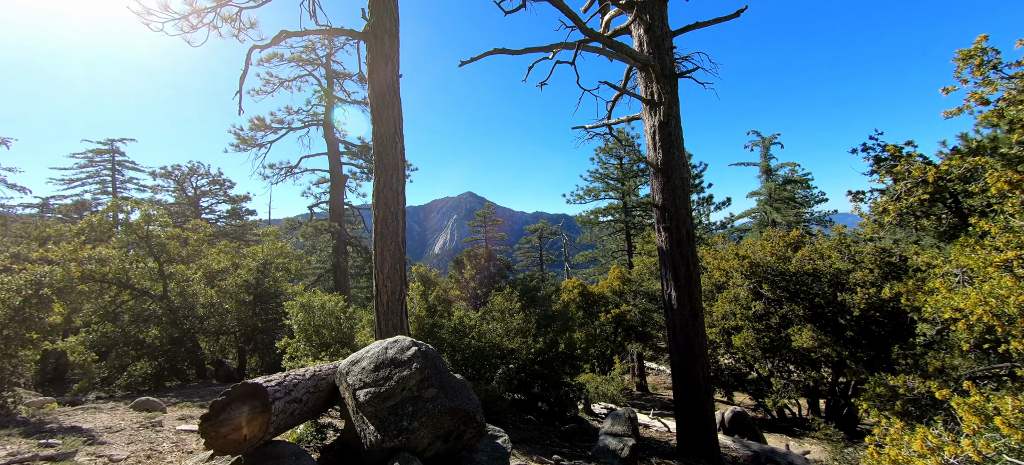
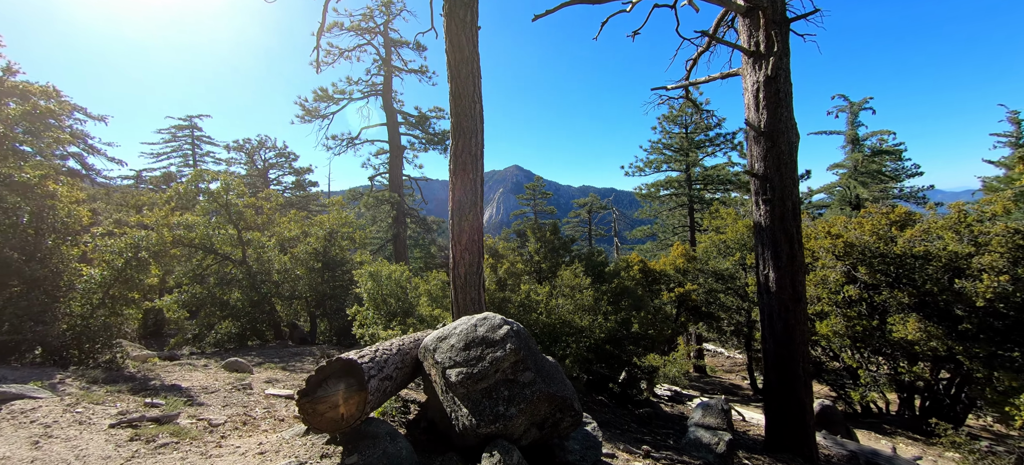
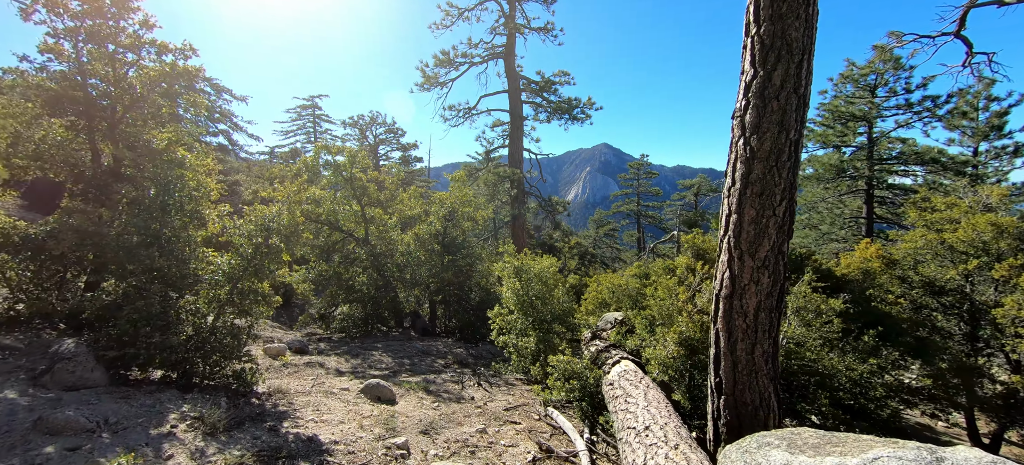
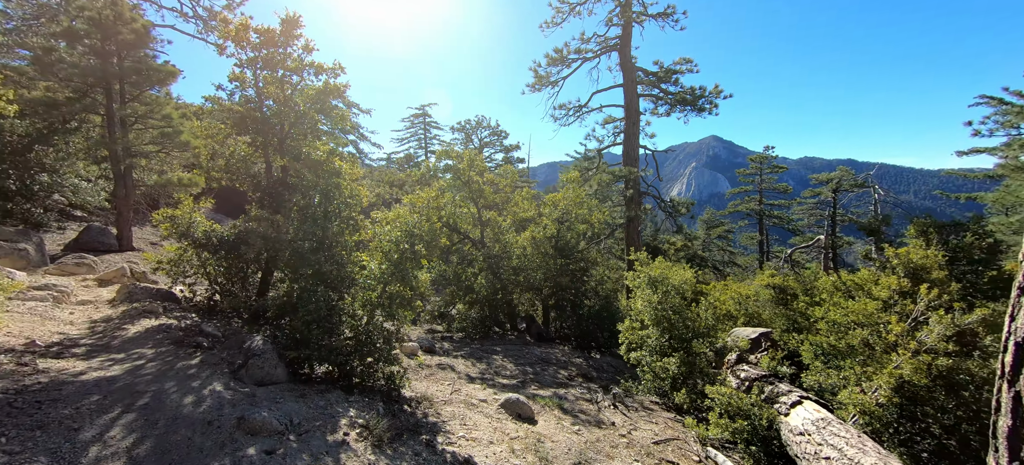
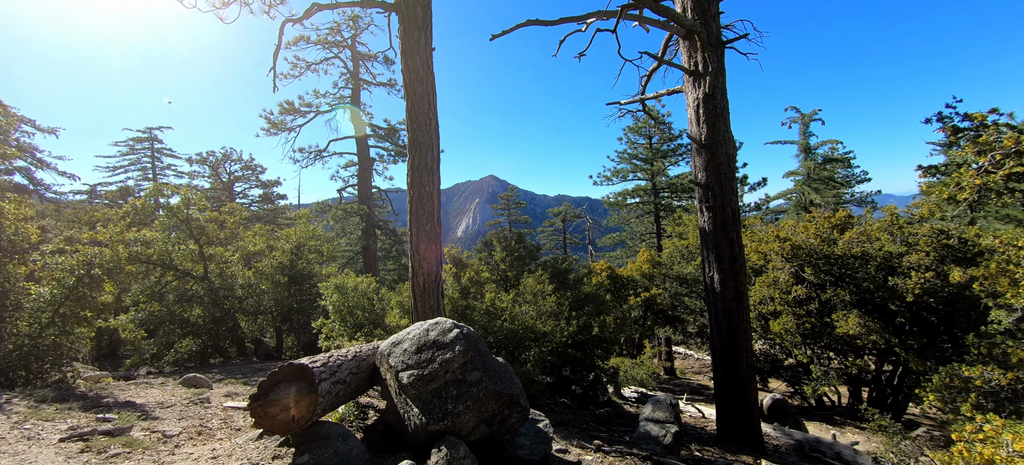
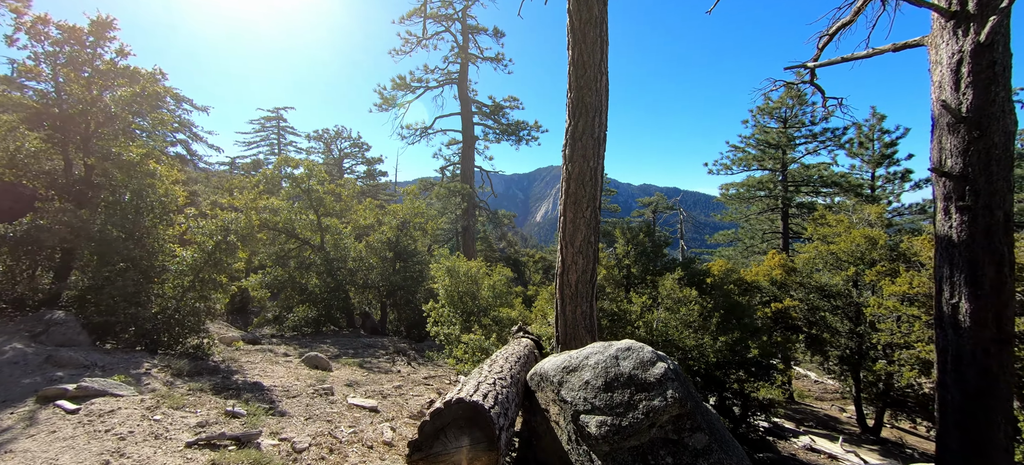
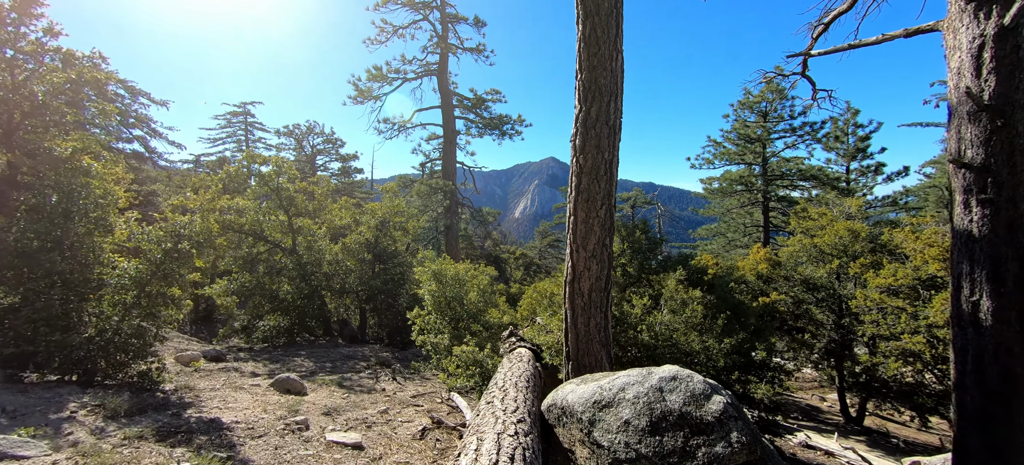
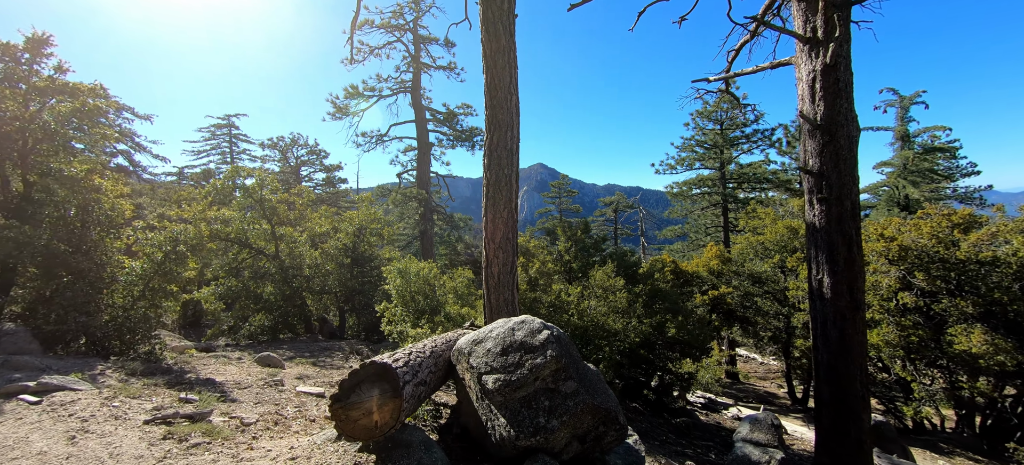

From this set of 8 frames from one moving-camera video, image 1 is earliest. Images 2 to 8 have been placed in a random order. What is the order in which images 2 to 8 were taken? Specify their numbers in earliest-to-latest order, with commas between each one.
5, 2, 8, 6, 7, 3, 4
